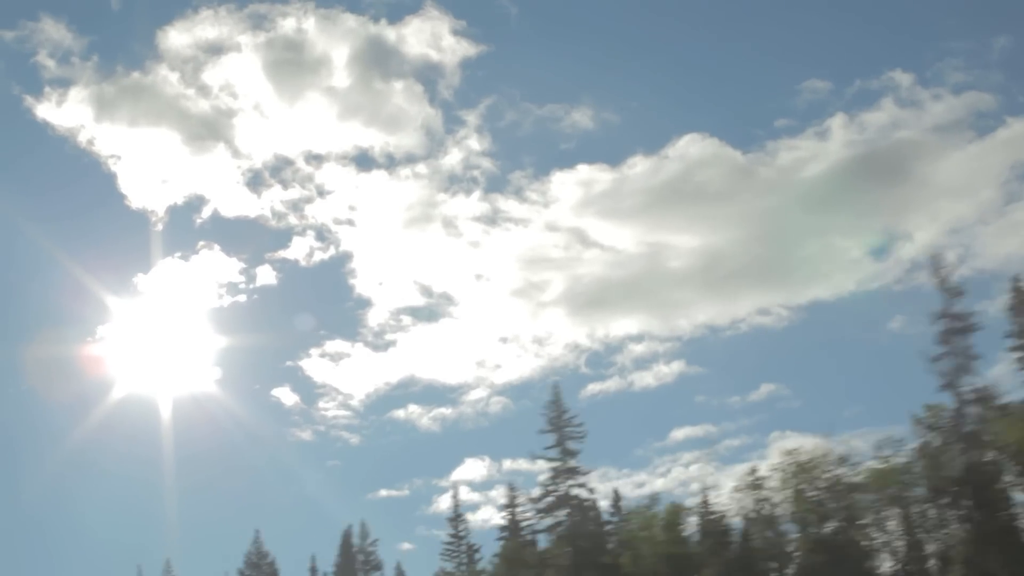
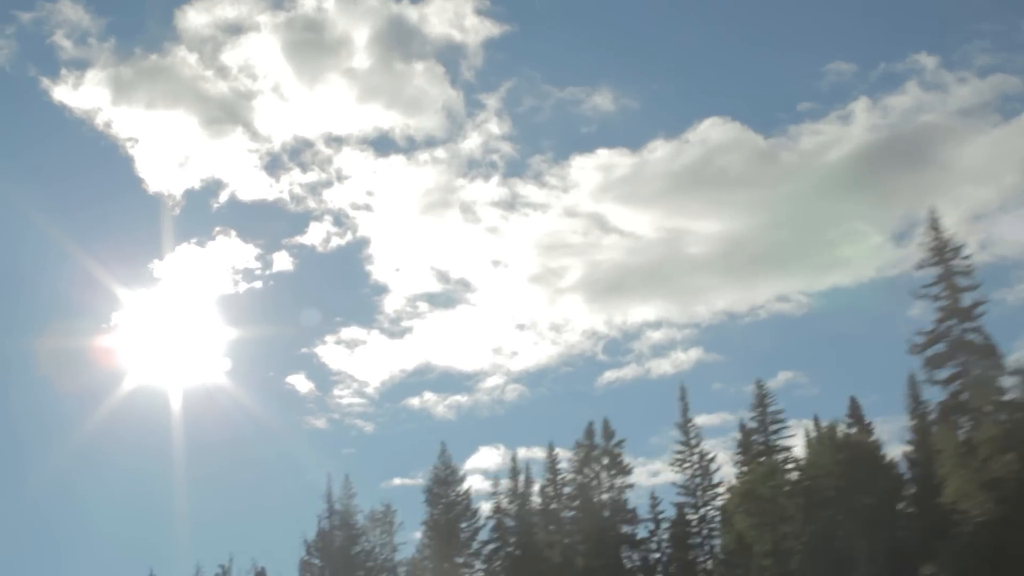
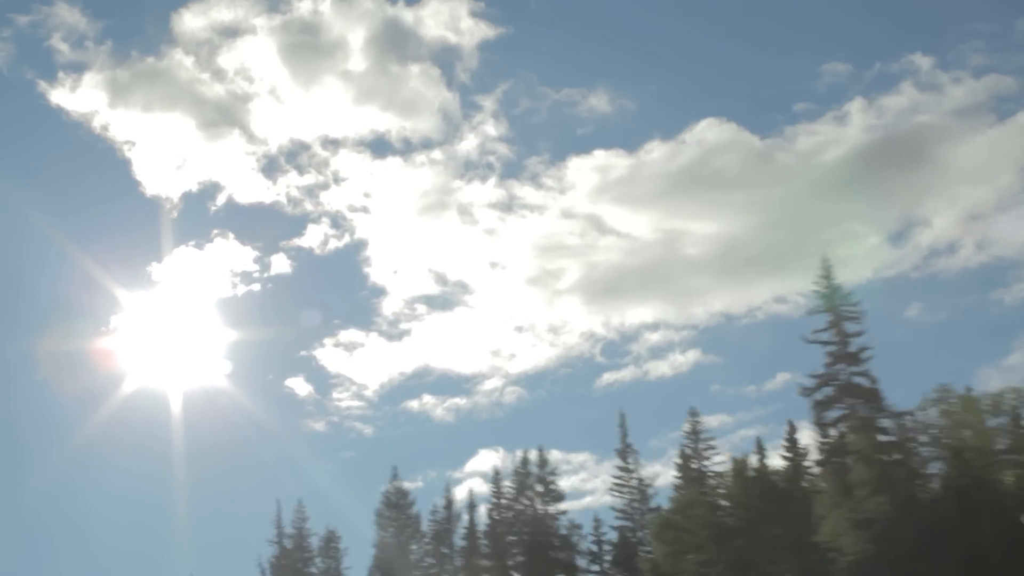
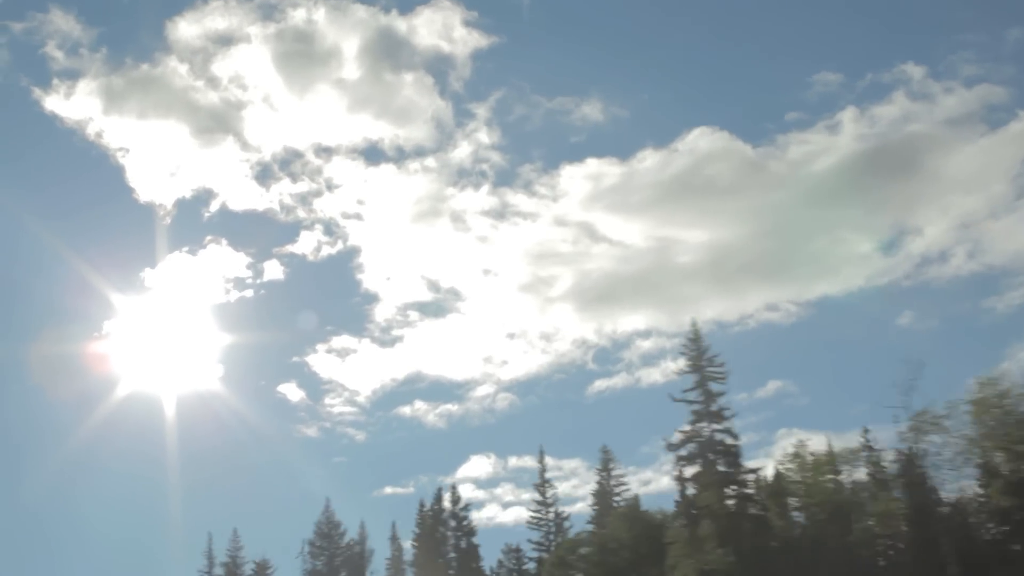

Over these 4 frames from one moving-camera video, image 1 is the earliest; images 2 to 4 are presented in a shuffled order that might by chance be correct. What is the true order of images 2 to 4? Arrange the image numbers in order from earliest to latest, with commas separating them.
4, 3, 2
